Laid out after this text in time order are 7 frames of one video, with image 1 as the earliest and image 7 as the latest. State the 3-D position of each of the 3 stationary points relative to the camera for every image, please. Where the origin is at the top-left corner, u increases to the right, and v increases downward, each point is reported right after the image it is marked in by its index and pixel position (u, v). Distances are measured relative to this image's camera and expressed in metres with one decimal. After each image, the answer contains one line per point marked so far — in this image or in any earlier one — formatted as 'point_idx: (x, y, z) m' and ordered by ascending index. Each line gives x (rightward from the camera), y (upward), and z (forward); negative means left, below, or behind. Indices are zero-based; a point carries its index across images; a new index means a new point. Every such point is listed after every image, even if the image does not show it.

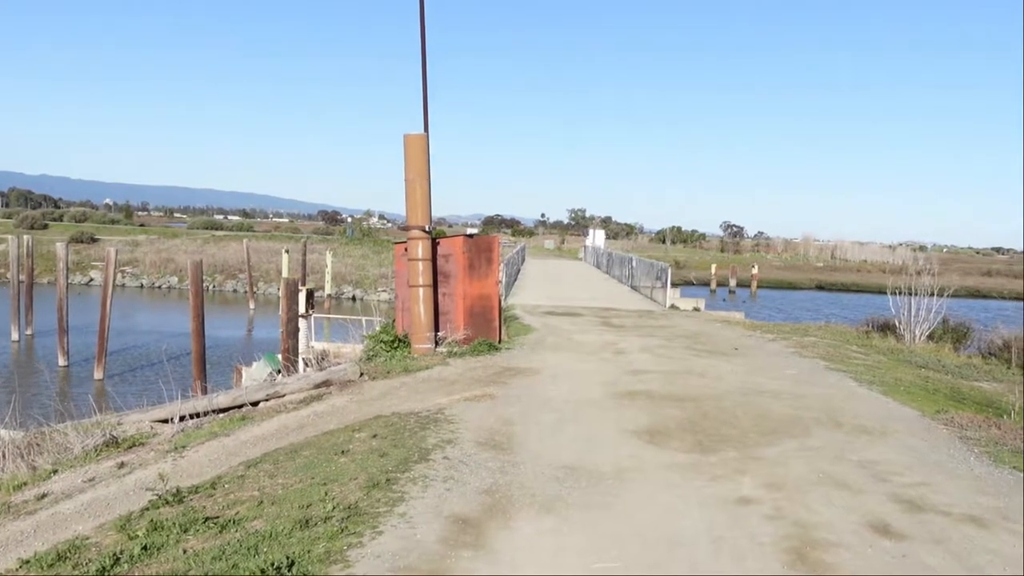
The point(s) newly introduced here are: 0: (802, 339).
0: (+4.7, -0.8, +14.2) m
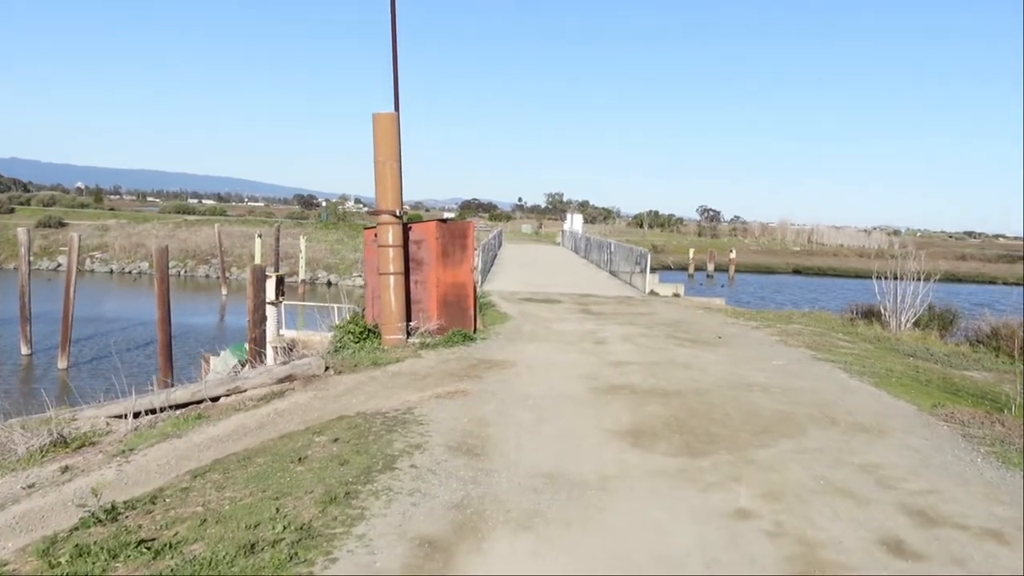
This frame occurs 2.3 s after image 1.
0: (+4.3, -0.6, +13.8) m
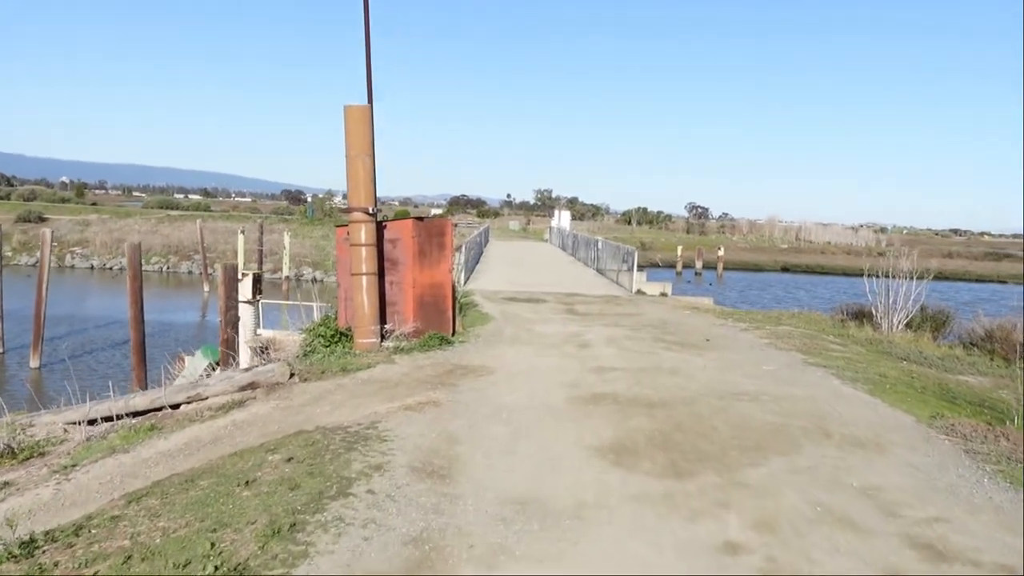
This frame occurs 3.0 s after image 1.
0: (+4.1, -0.6, +13.4) m
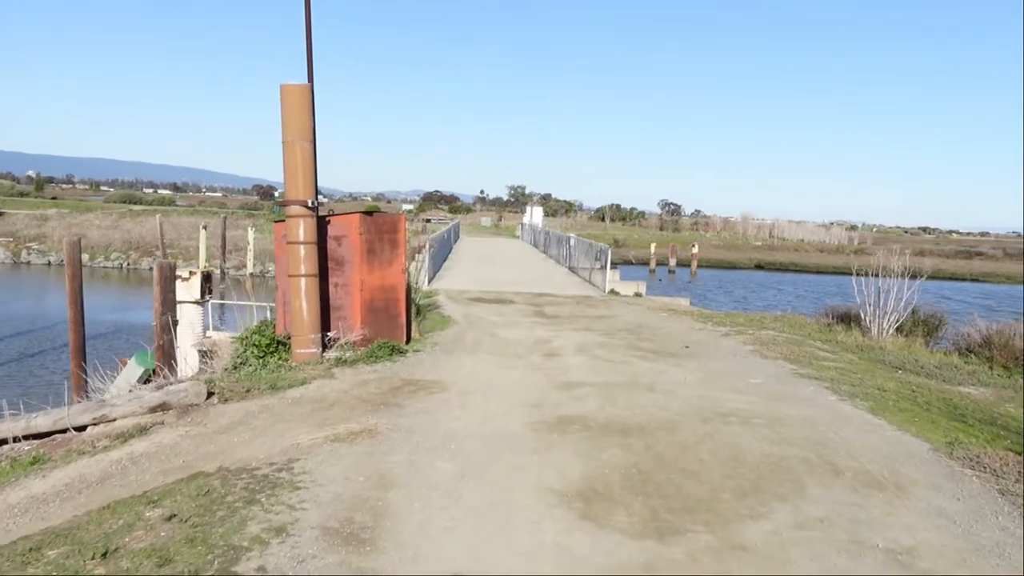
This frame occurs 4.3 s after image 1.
0: (+3.5, -0.7, +12.5) m
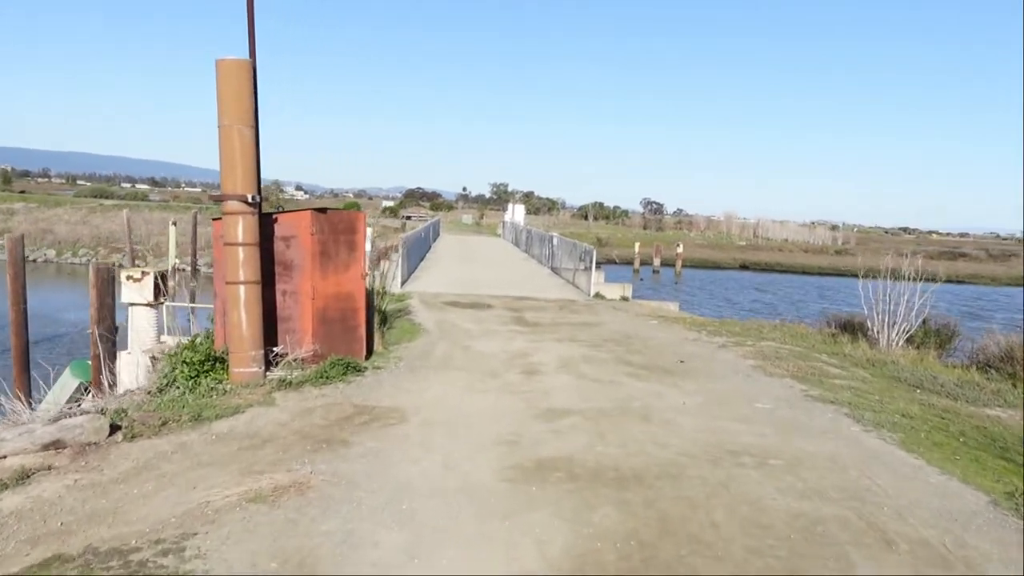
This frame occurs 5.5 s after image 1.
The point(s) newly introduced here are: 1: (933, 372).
0: (+3.2, -0.7, +11.4) m
1: (+5.1, -1.0, +10.5) m
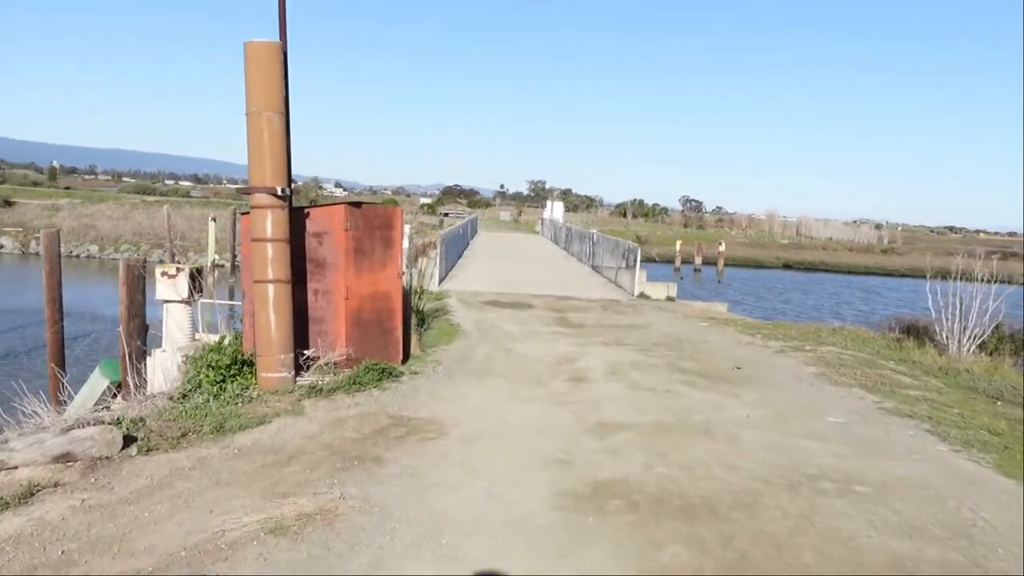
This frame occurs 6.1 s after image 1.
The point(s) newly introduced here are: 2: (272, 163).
0: (+3.8, -0.8, +10.7) m
1: (+5.6, -1.1, +9.7) m
2: (-1.9, +1.0, +6.8) m
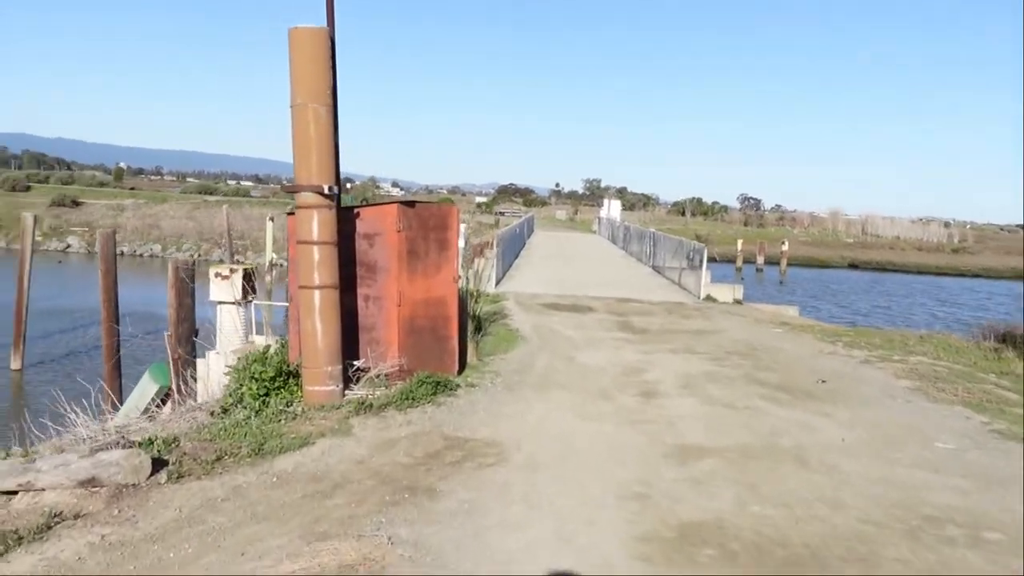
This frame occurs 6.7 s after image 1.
0: (+4.5, -0.8, +9.8) m
1: (+6.2, -1.1, +8.7) m
2: (-1.4, +0.9, +6.3) m
